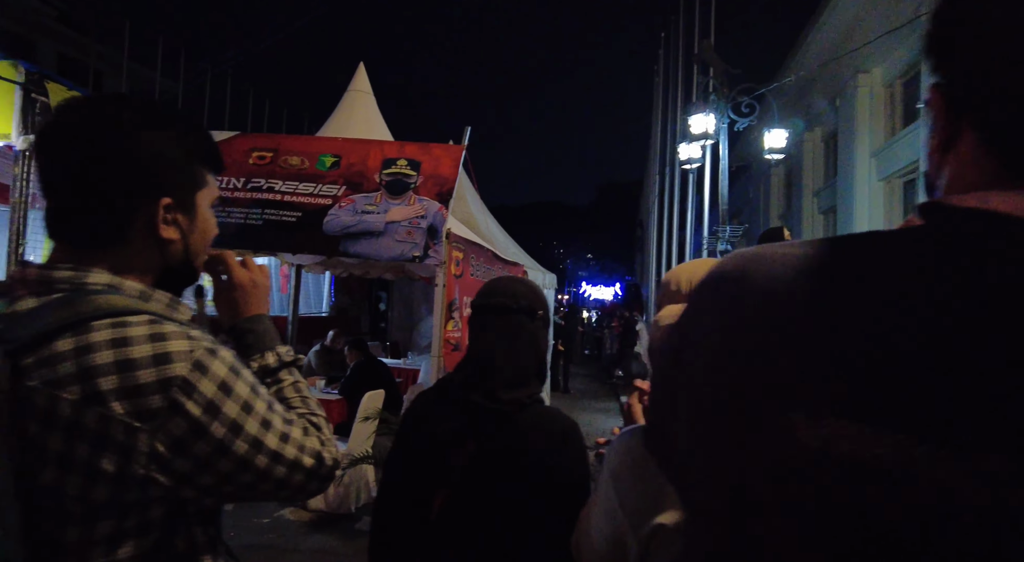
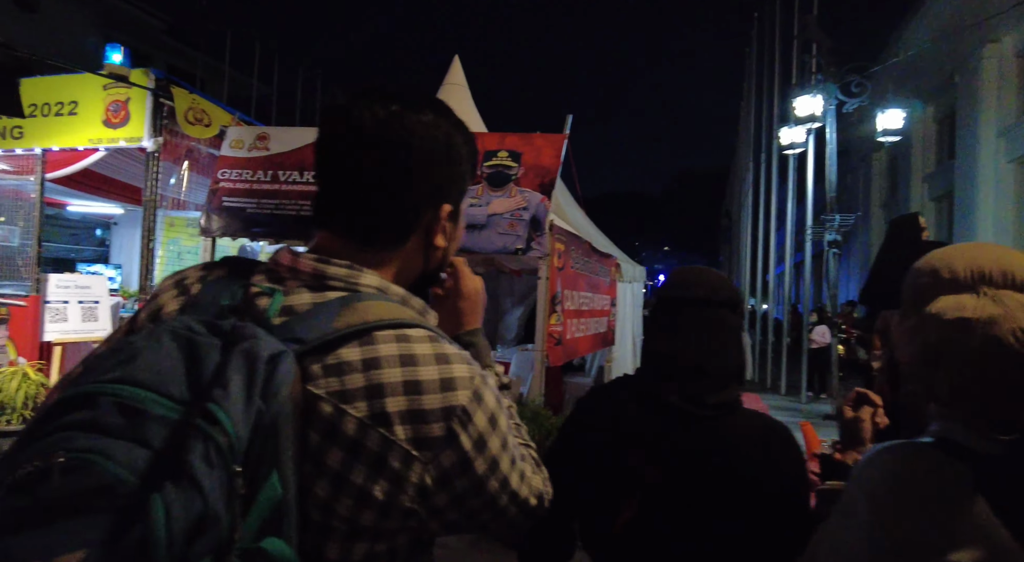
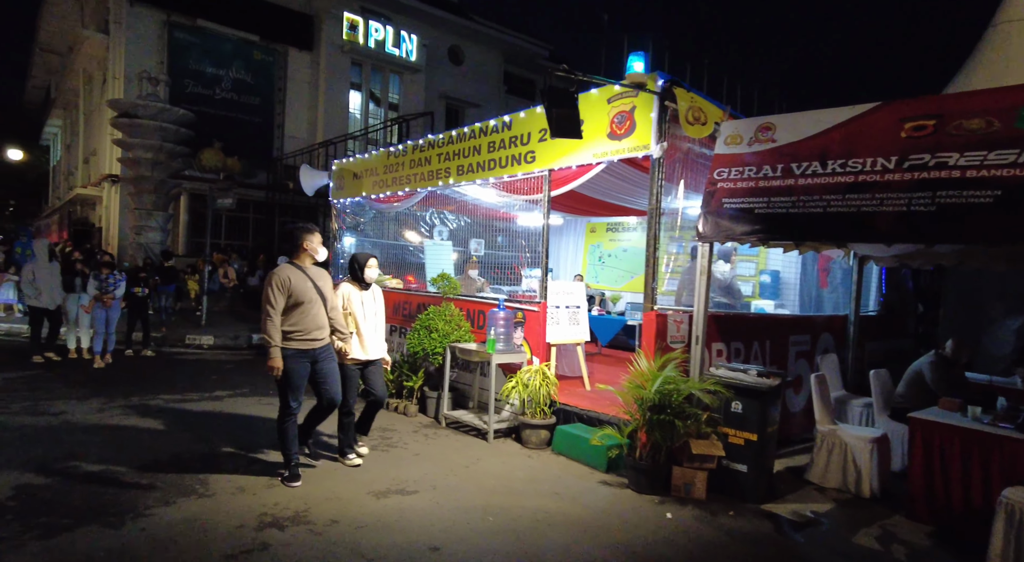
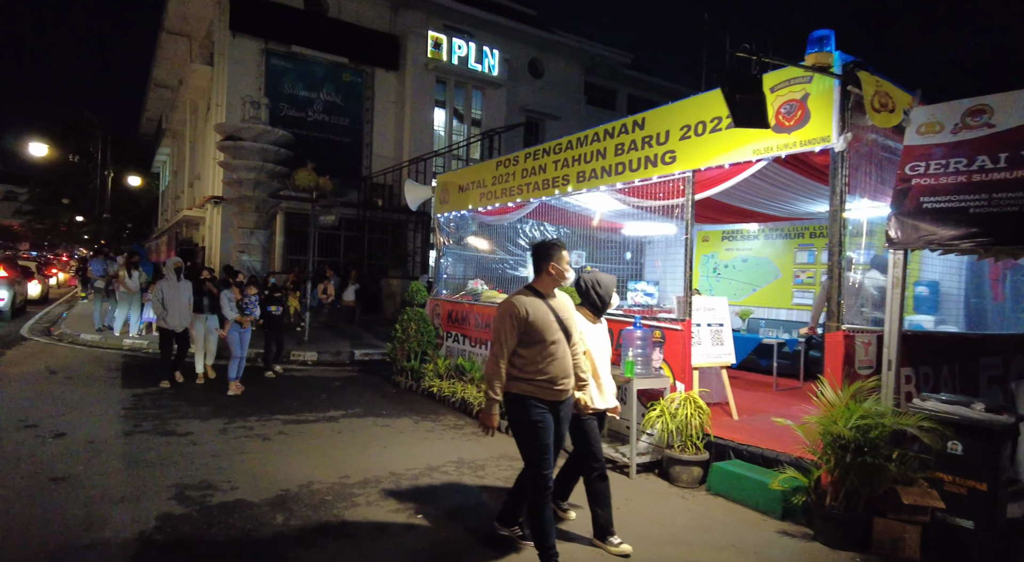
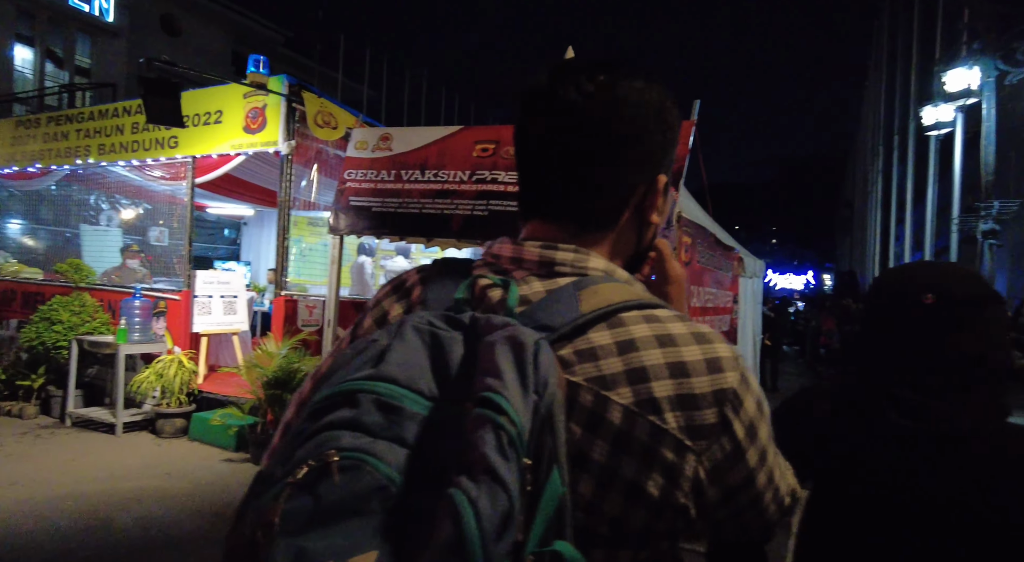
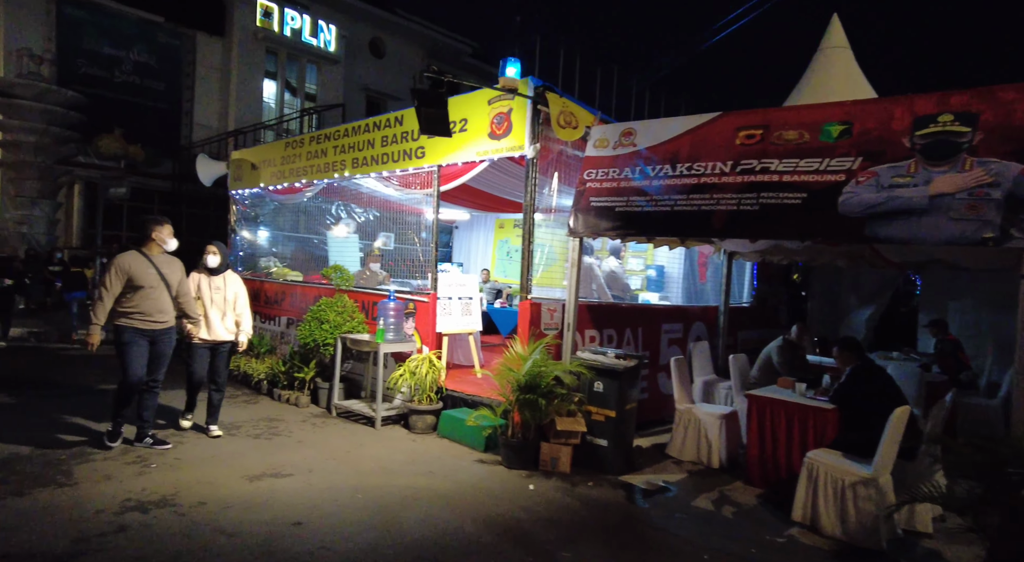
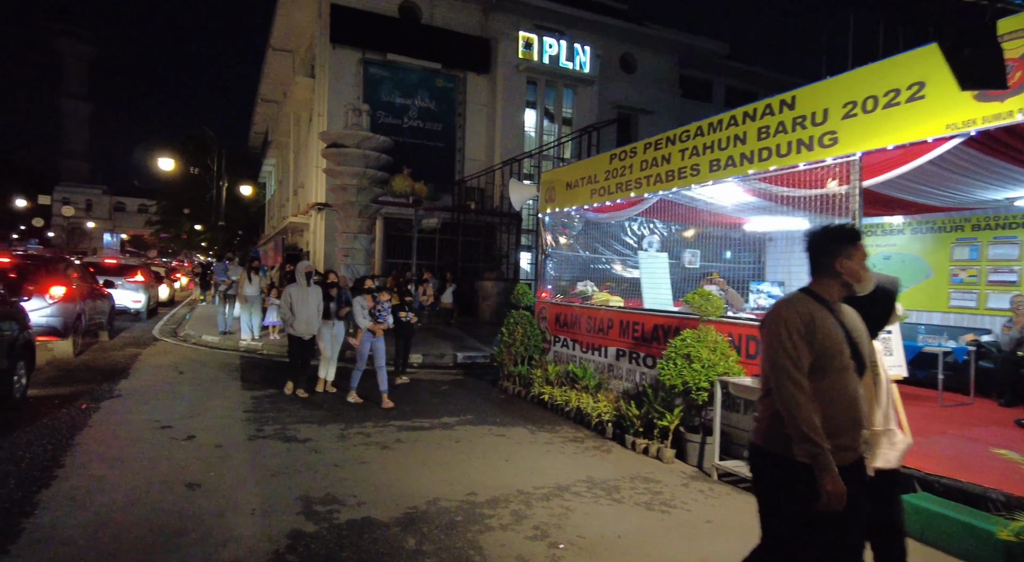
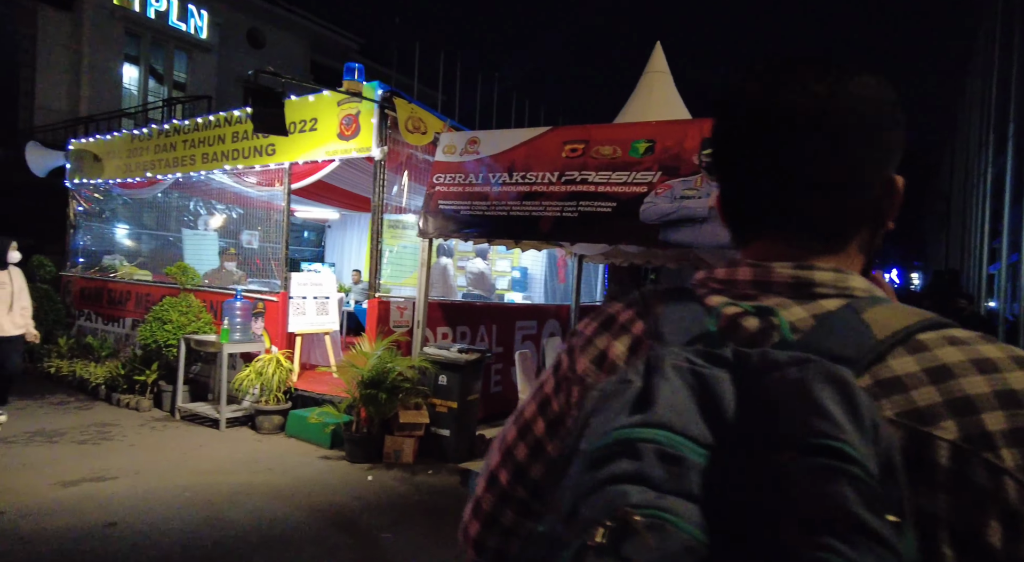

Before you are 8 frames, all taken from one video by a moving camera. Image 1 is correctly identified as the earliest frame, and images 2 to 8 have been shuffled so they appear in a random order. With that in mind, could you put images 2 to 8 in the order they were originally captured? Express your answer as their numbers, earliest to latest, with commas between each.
2, 5, 8, 6, 3, 4, 7
